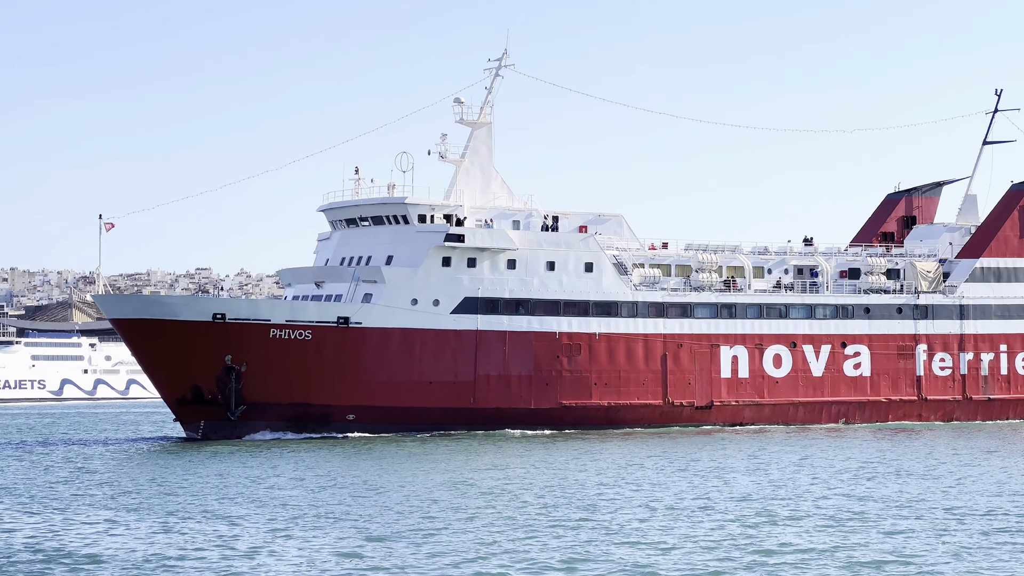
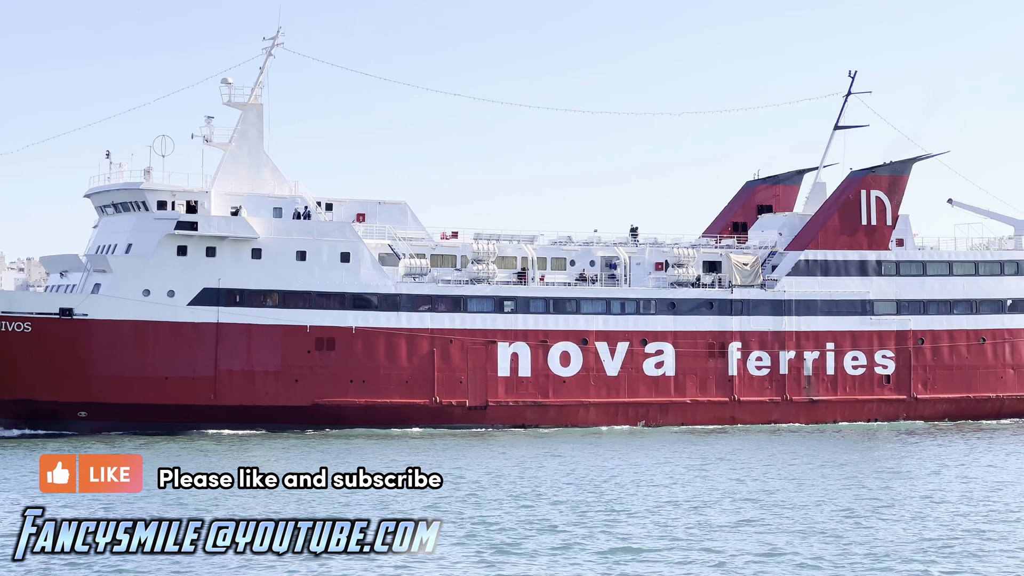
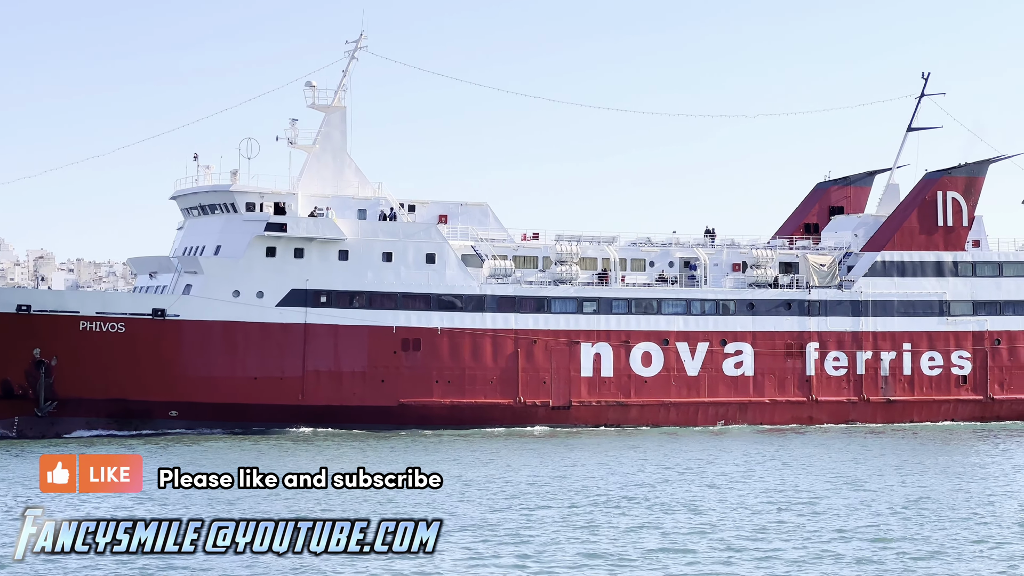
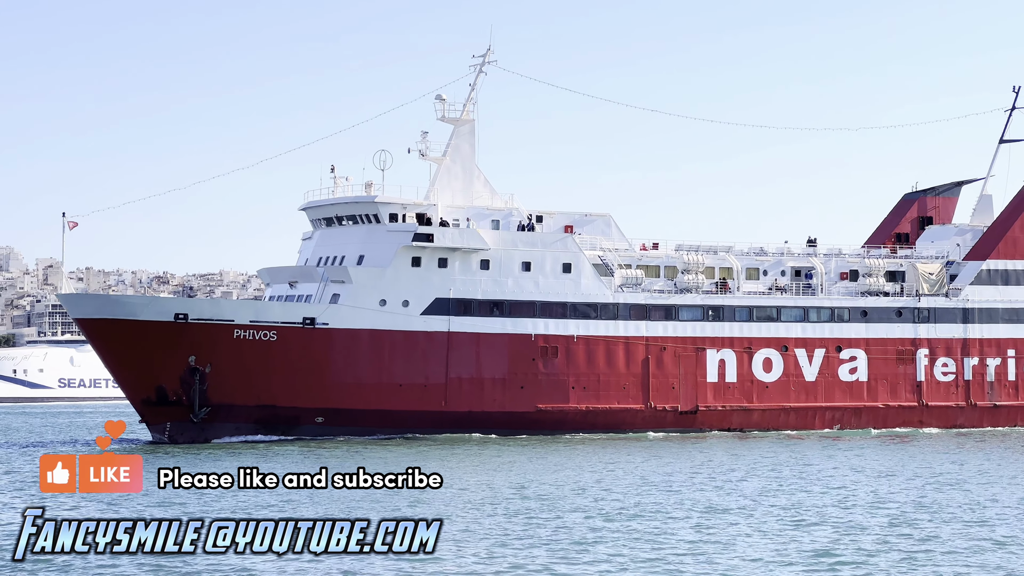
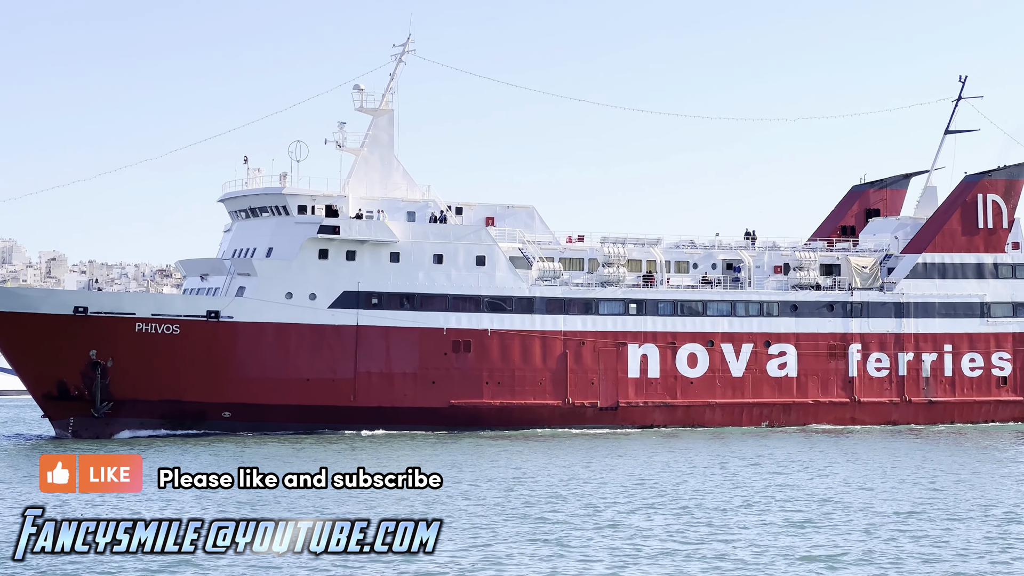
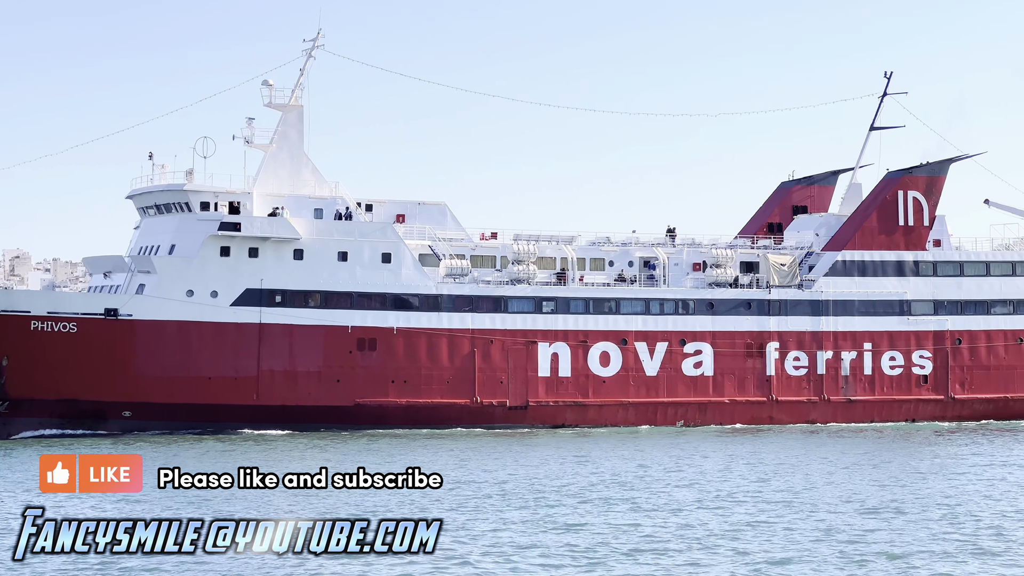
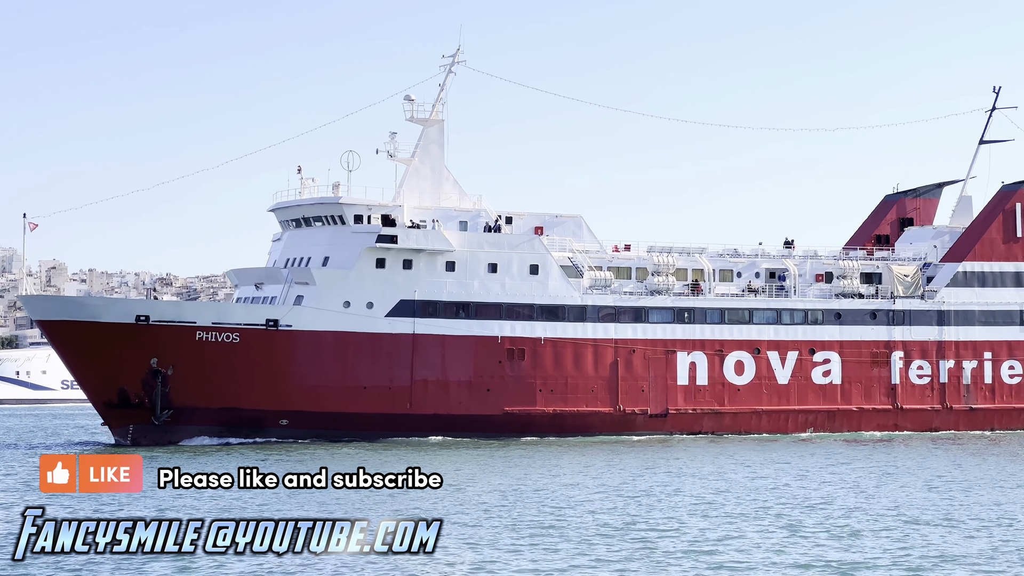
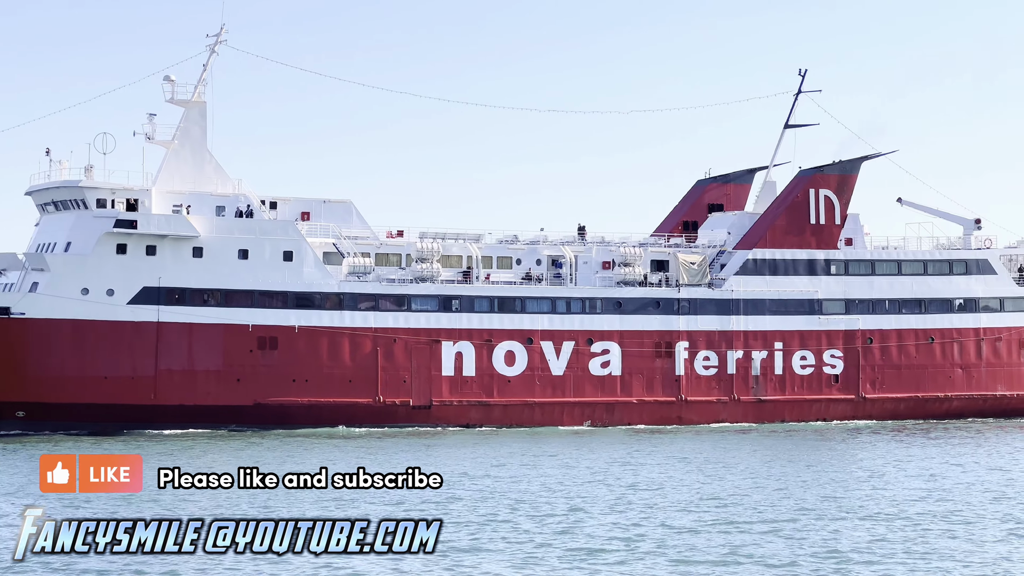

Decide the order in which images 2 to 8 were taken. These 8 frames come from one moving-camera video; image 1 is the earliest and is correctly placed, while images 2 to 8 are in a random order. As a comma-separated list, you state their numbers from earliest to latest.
4, 7, 5, 3, 6, 2, 8
